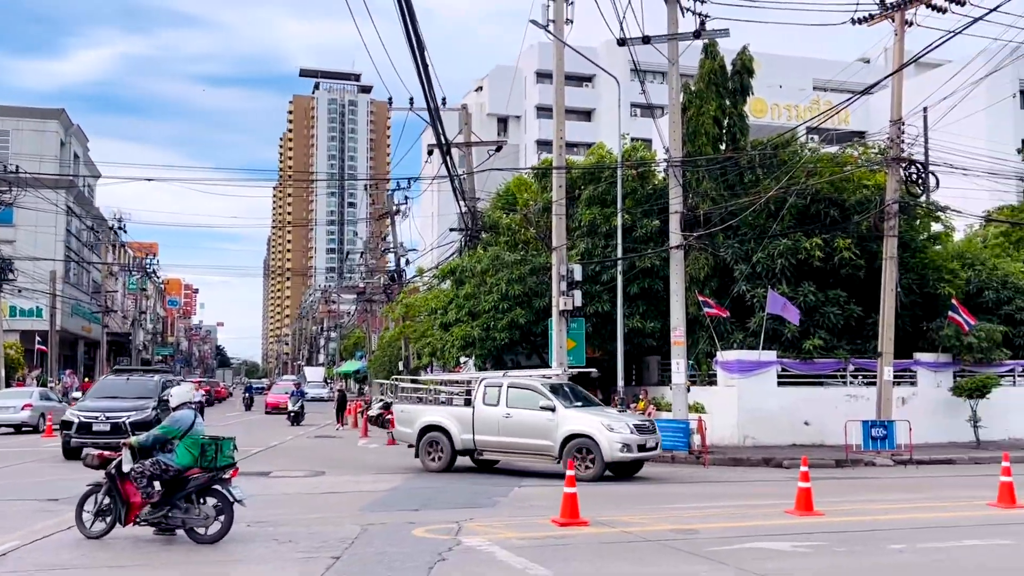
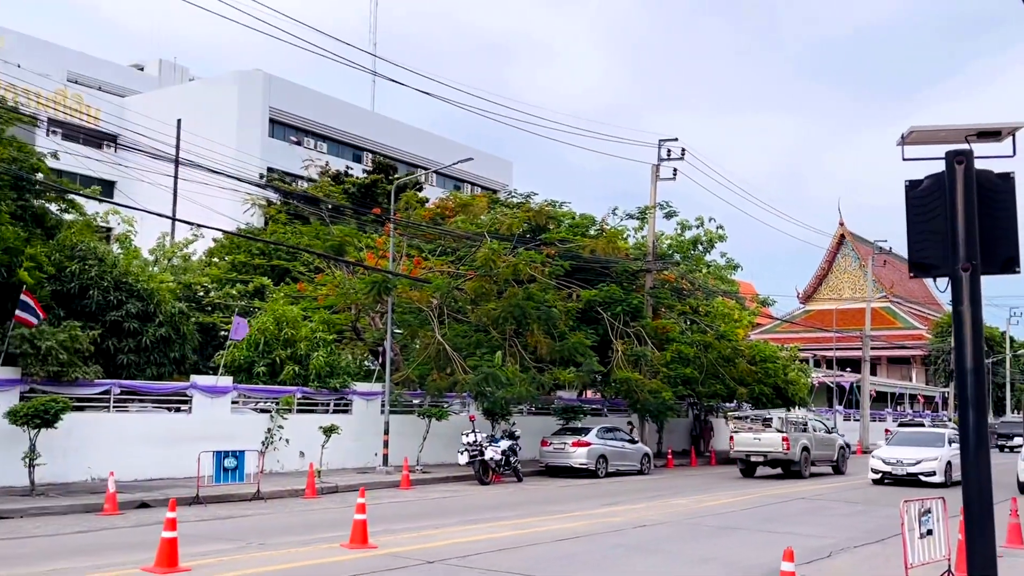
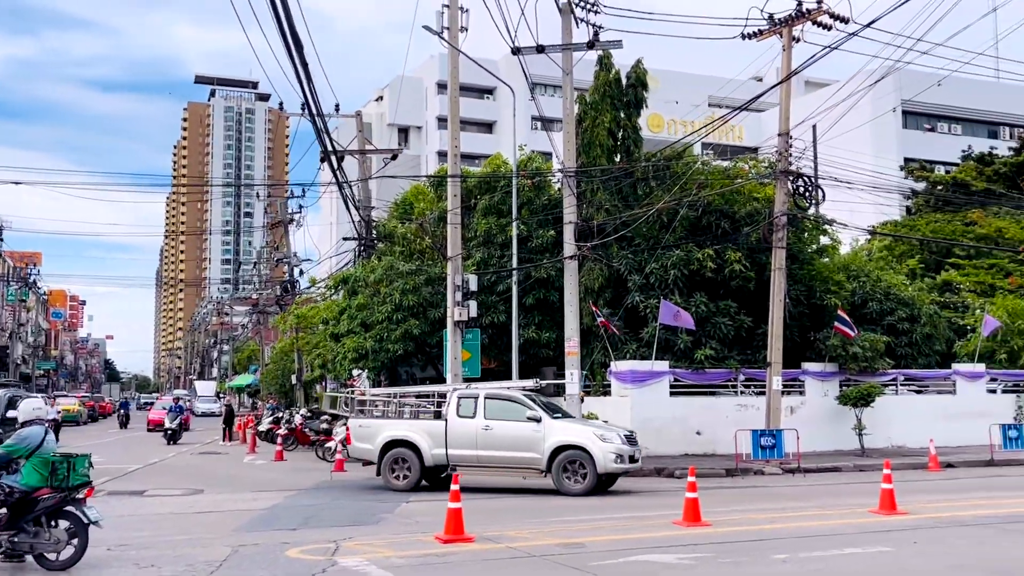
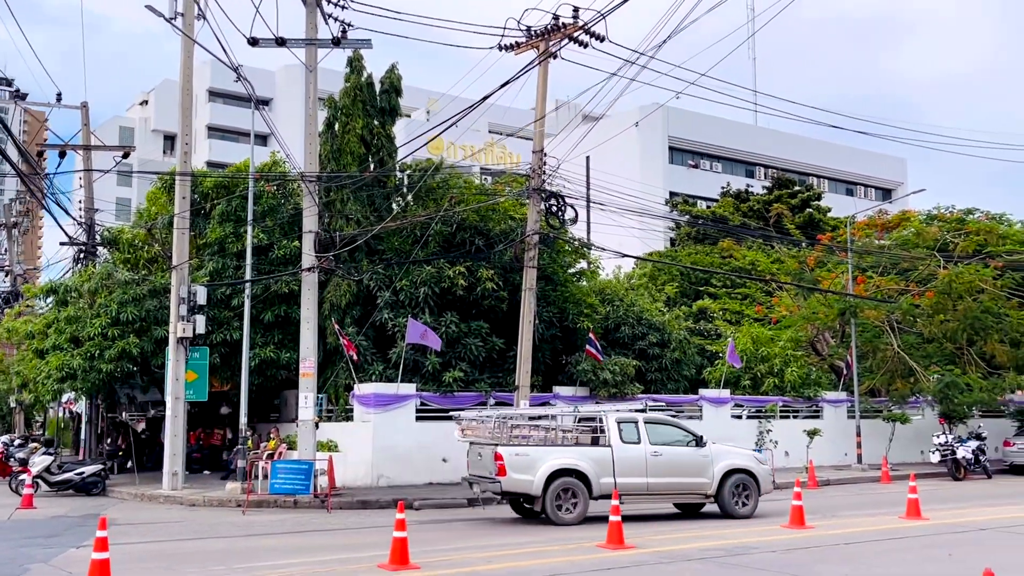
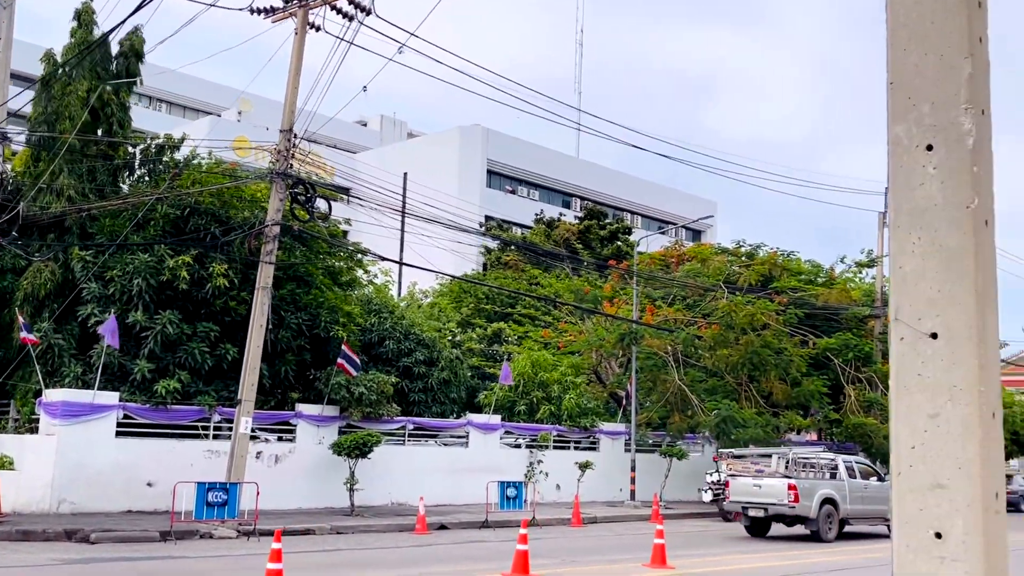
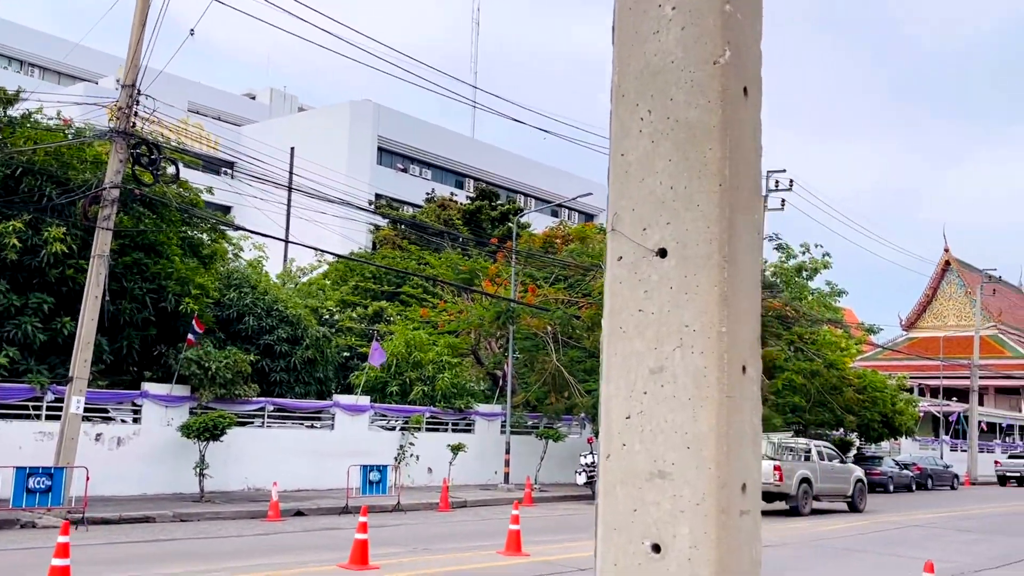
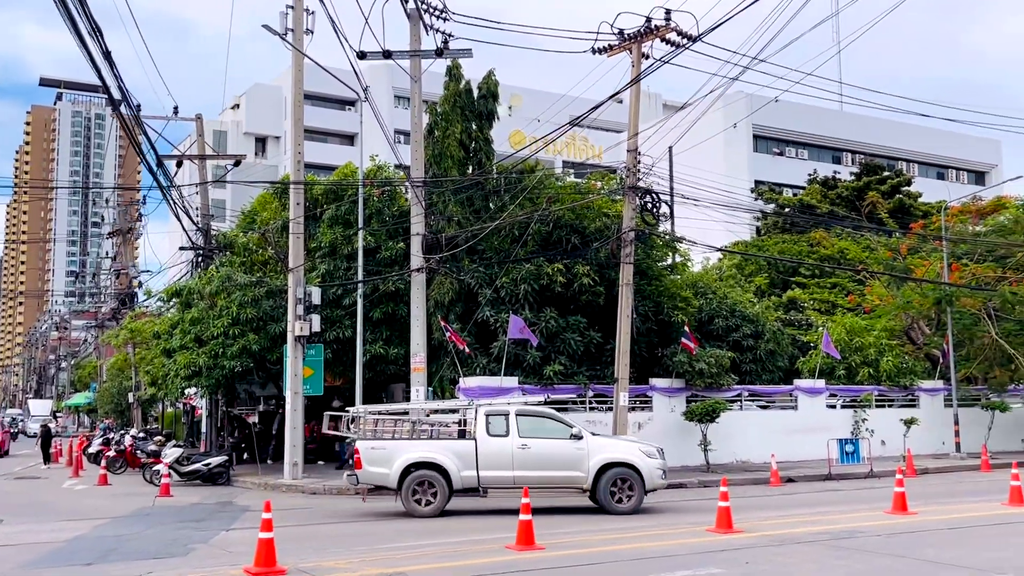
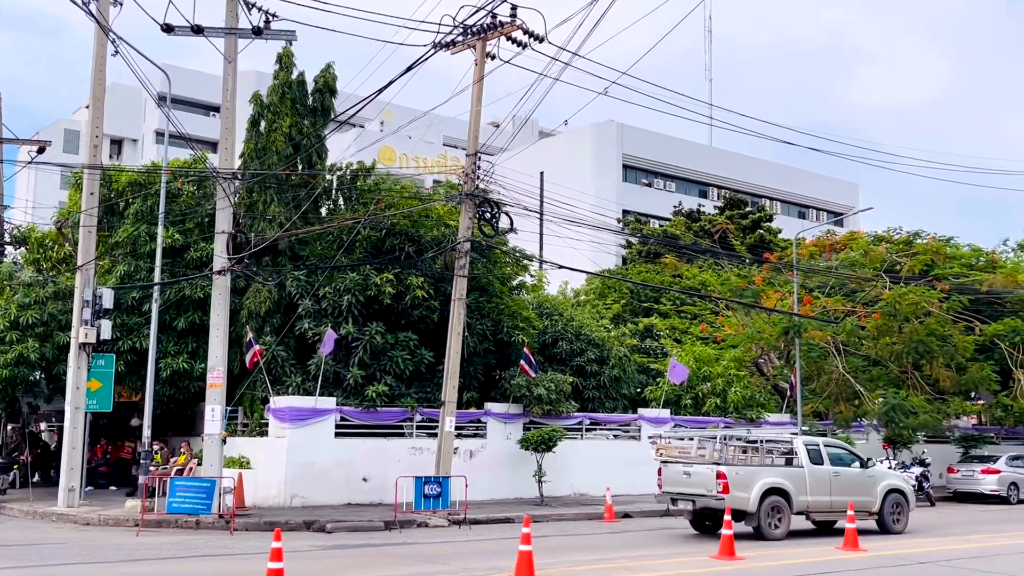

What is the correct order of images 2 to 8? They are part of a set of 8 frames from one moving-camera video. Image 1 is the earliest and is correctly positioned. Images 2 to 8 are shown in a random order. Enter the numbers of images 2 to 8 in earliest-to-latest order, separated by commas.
3, 7, 4, 8, 5, 6, 2
